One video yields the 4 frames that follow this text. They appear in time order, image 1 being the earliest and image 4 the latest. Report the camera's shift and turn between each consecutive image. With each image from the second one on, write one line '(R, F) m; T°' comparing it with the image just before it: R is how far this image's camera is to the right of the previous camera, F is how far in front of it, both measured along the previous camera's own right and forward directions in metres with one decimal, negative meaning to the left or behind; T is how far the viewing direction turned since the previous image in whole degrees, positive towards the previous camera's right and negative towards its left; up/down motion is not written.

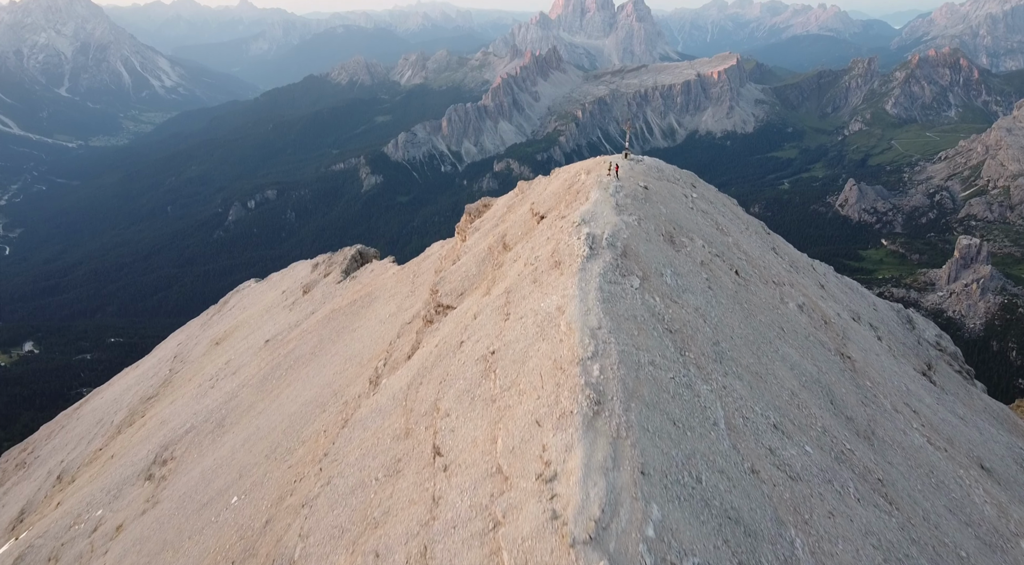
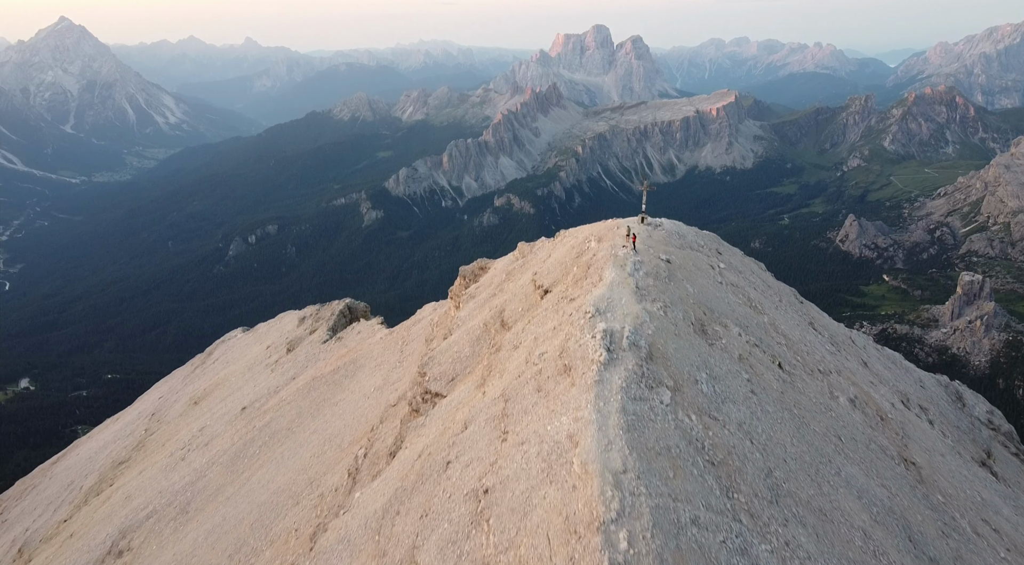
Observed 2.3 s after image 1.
(+0.1, +8.3) m; 0°
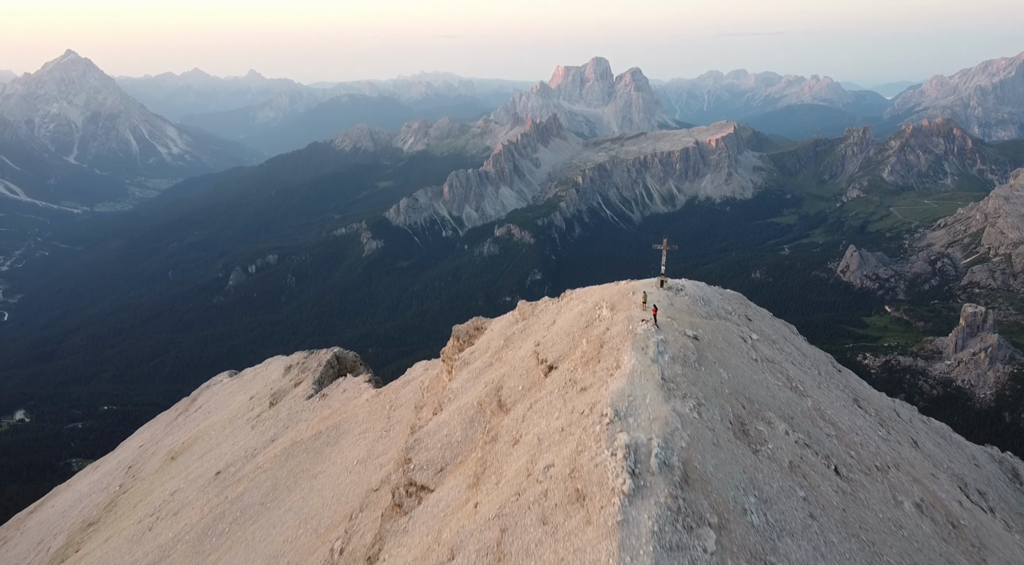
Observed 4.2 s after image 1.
(+0.1, +7.2) m; 0°
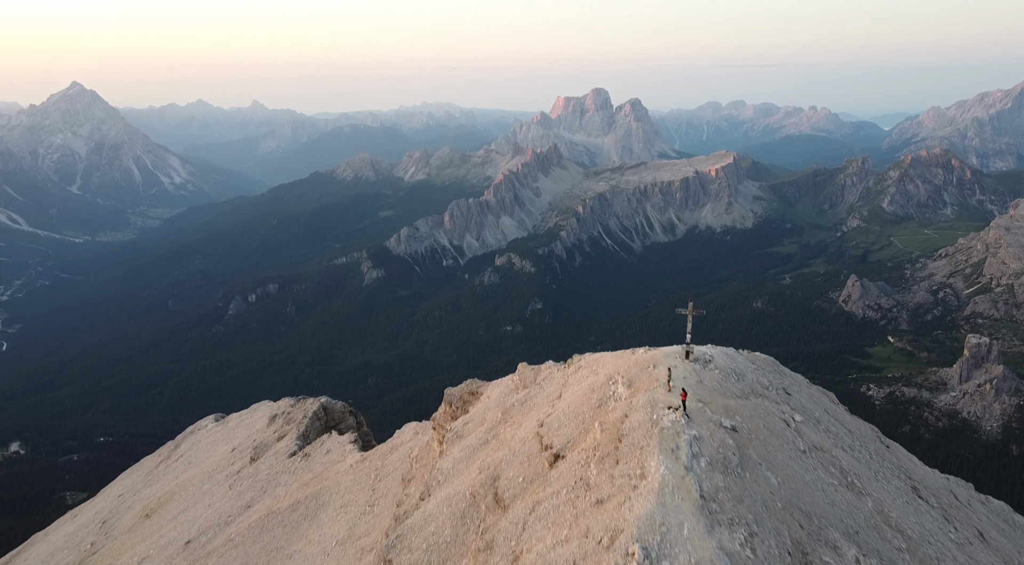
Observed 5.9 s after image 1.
(+0.1, +6.8) m; 0°
